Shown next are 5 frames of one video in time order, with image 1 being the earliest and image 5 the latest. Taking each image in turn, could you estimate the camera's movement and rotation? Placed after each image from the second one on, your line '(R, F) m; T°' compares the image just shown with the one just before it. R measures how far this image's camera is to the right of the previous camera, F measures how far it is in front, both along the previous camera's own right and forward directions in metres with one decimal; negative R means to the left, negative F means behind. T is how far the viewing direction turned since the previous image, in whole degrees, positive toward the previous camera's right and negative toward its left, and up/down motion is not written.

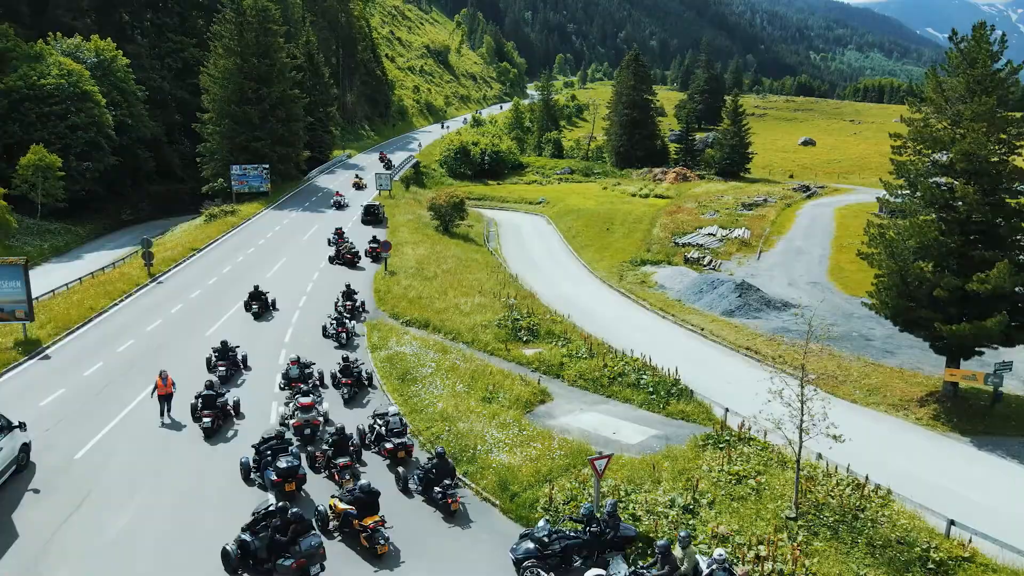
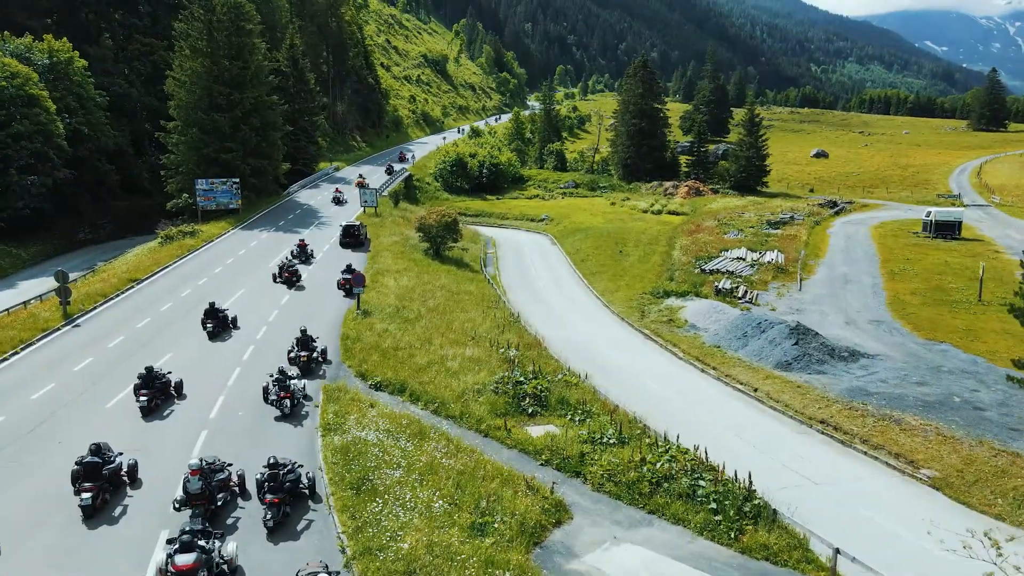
(0.0, +6.6) m; 0°
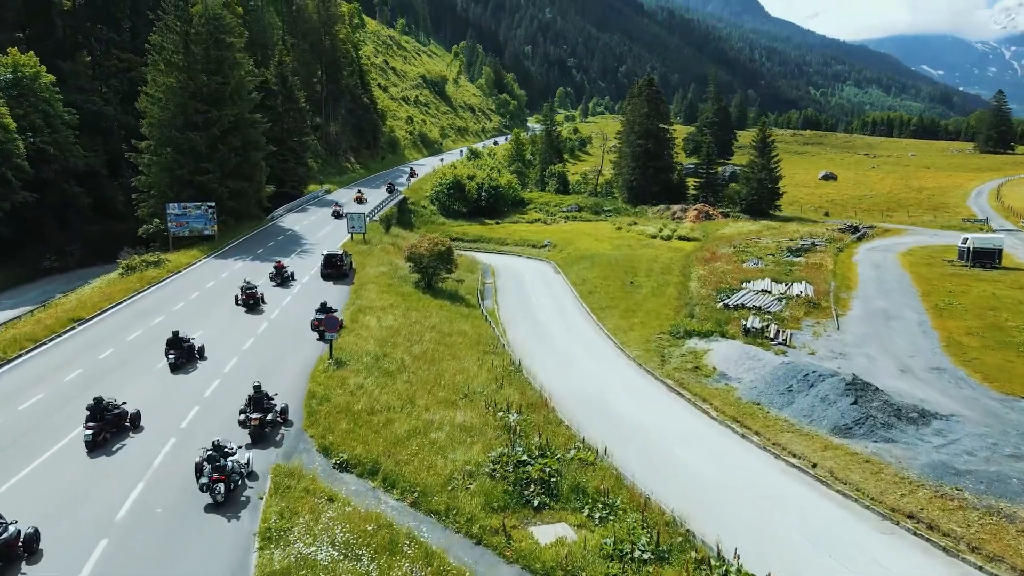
(0.0, +4.5) m; 0°
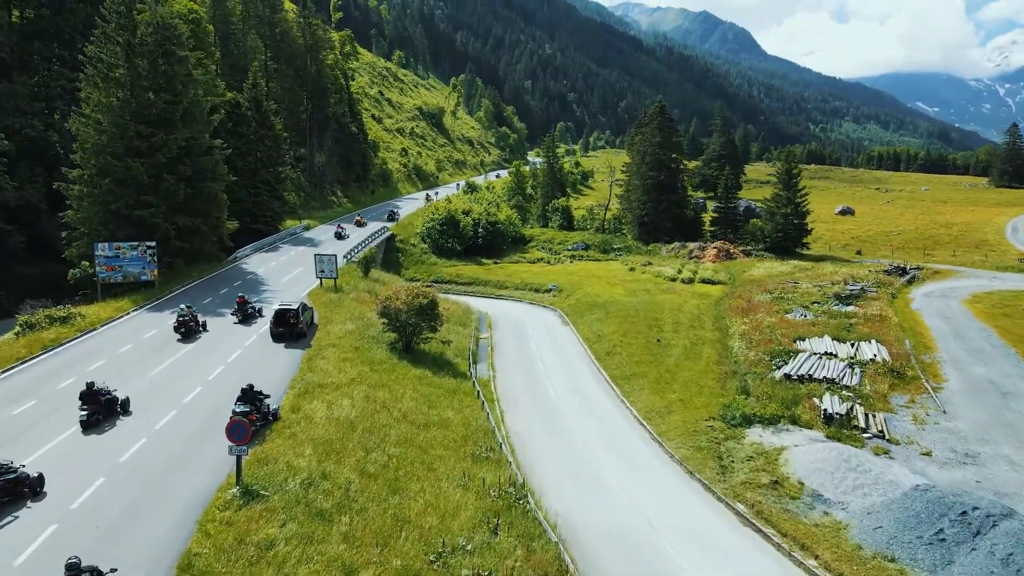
(0.0, +8.2) m; 0°
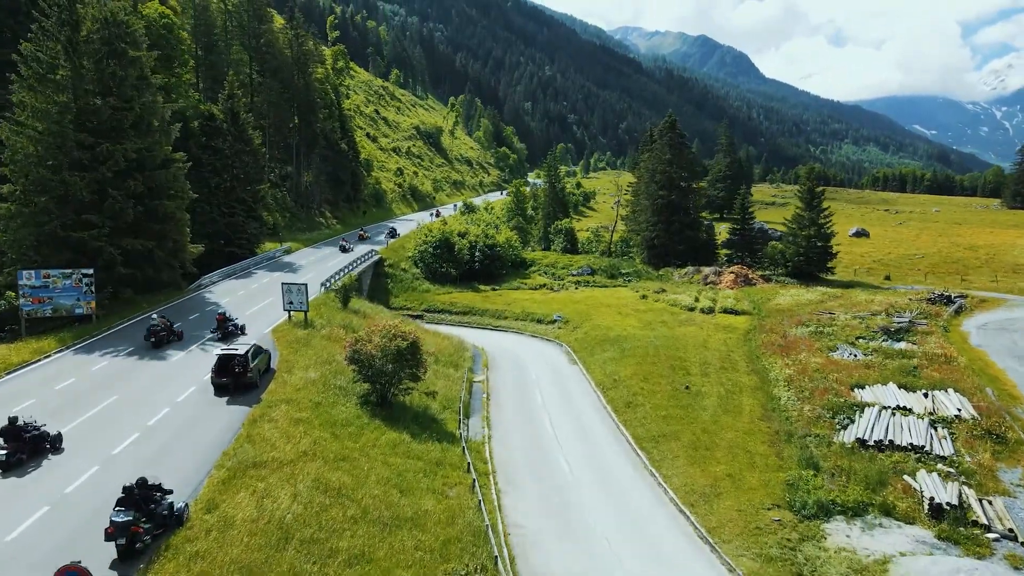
(0.0, +6.0) m; 0°
